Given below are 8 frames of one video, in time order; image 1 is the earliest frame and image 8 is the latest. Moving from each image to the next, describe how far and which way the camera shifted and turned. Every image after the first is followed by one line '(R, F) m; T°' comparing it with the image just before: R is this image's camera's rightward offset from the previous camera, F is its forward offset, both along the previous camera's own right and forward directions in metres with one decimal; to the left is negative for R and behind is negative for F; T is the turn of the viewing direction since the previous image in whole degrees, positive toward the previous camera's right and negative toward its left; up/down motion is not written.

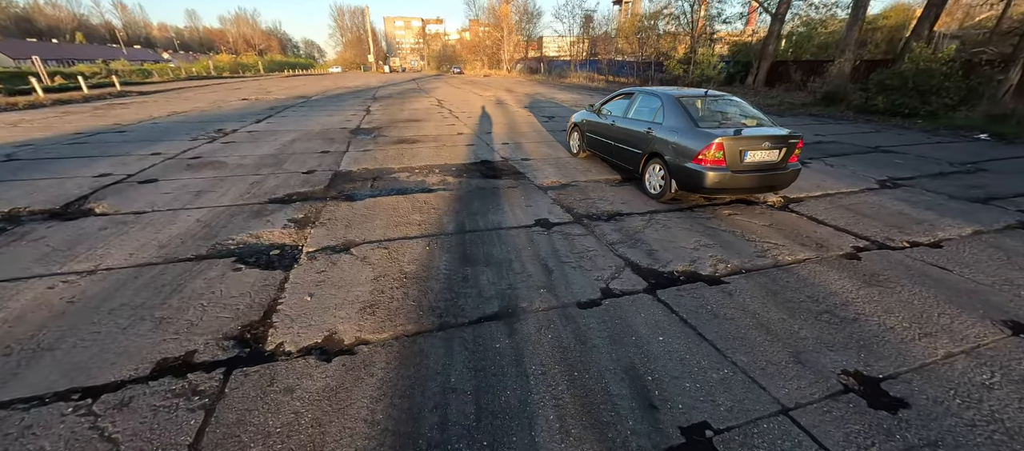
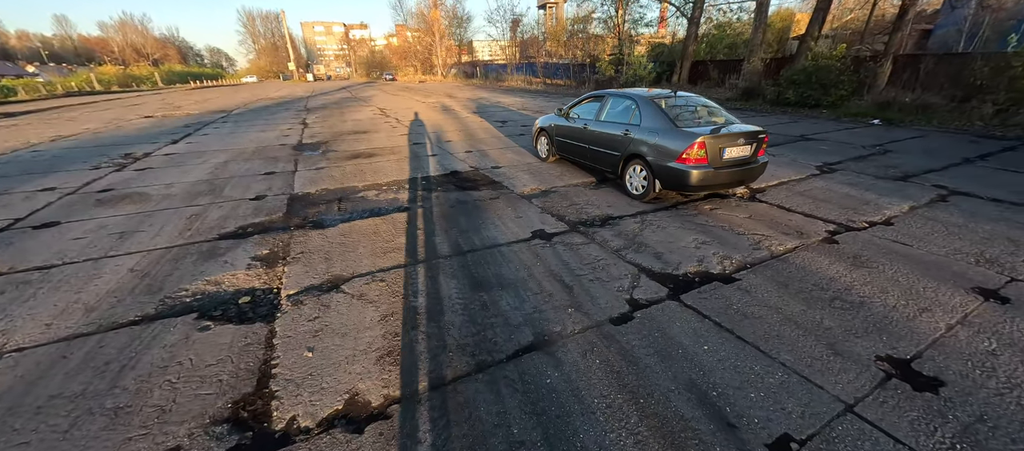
(-0.6, +0.3) m; +9°
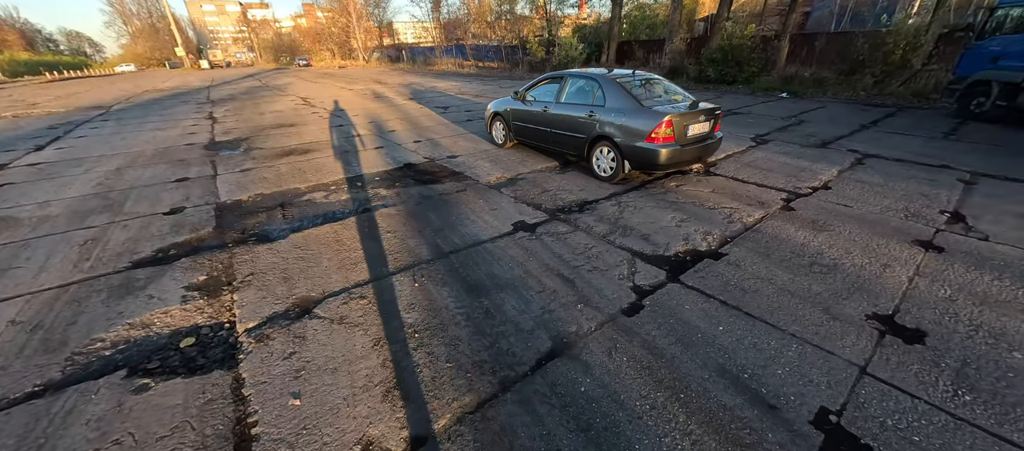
(-0.4, +0.3) m; +9°
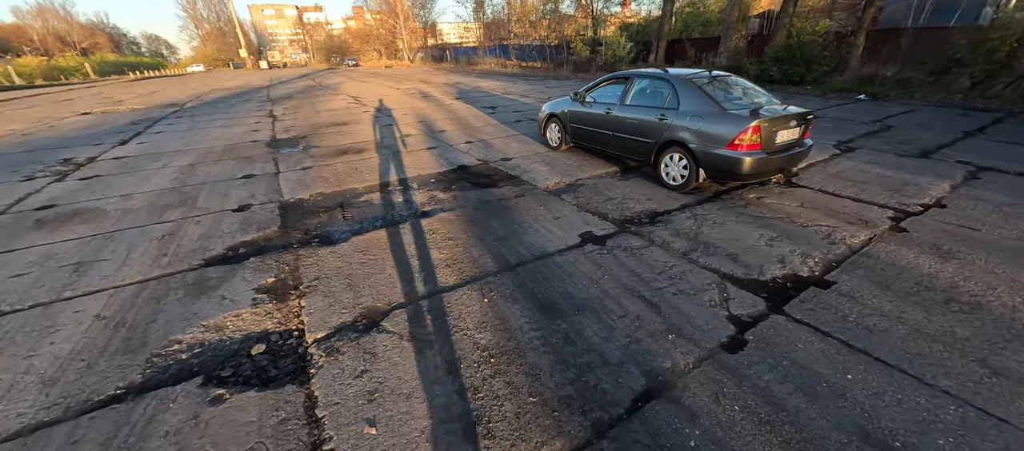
(-0.3, +0.2) m; -5°
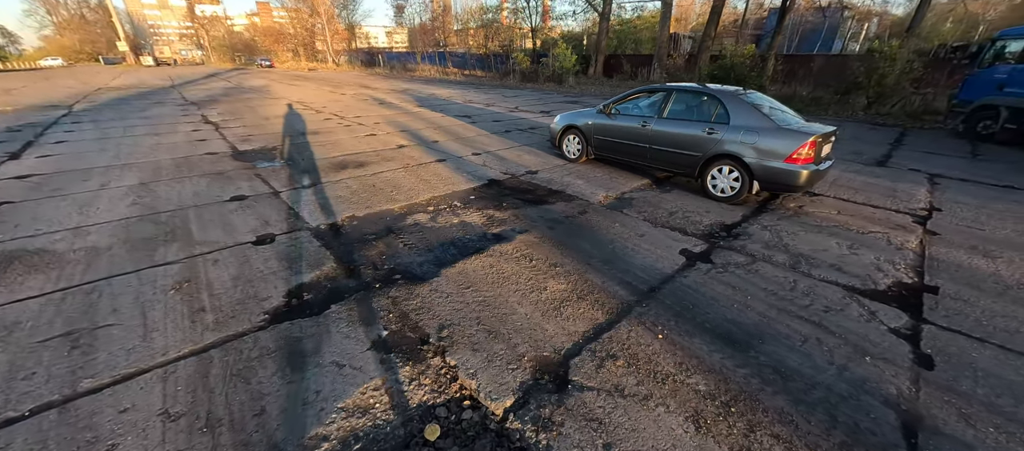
(-1.6, +0.5) m; +11°
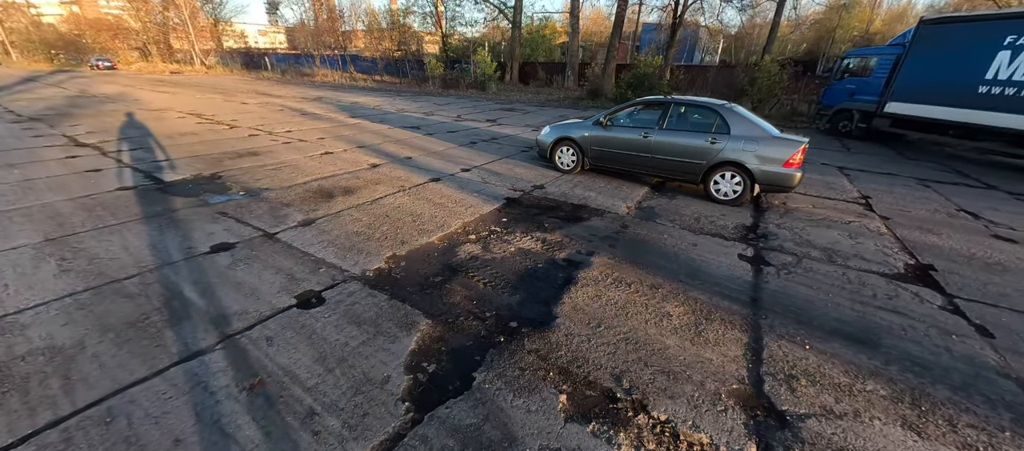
(-1.6, +0.4) m; +14°
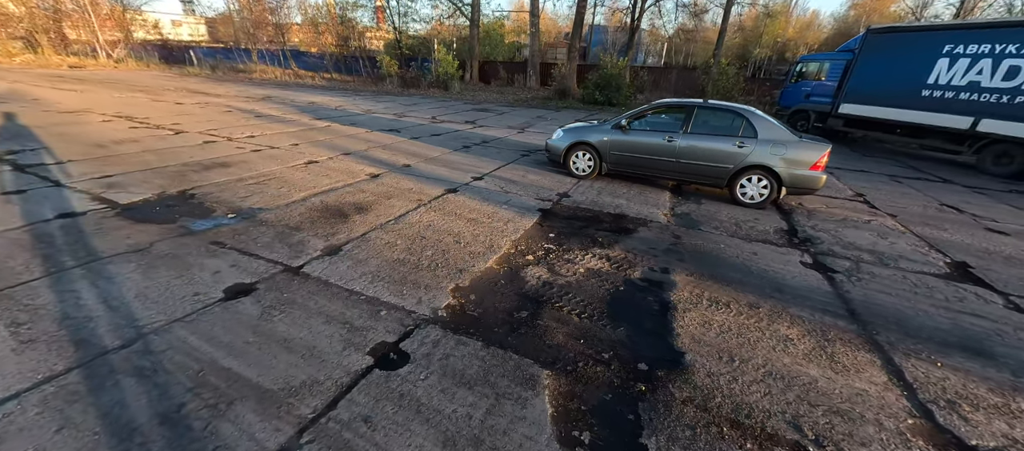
(-1.1, +0.5) m; +8°
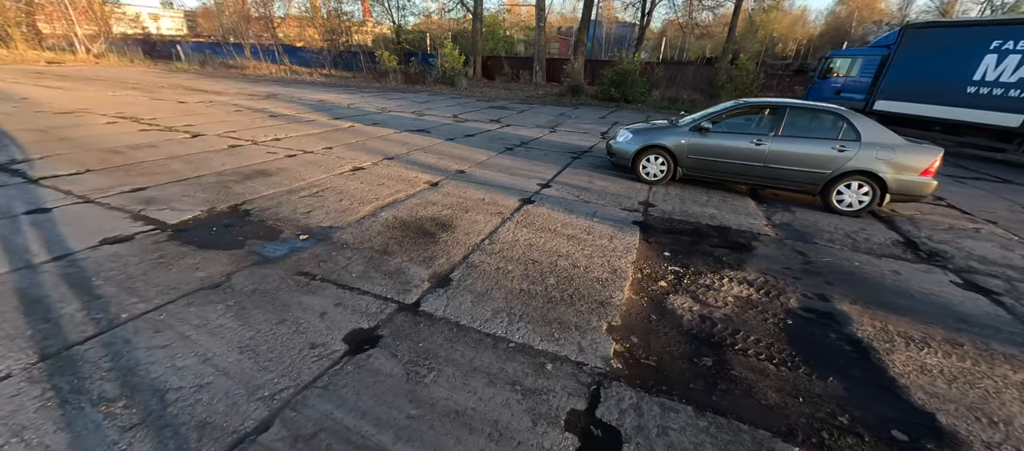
(-1.2, +0.5) m; +2°
